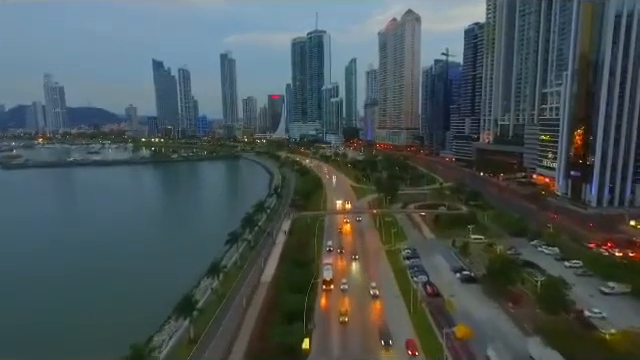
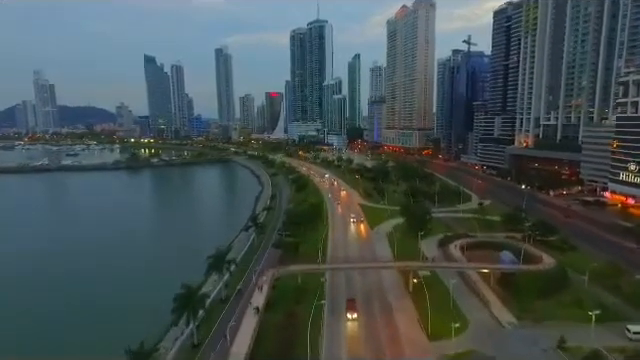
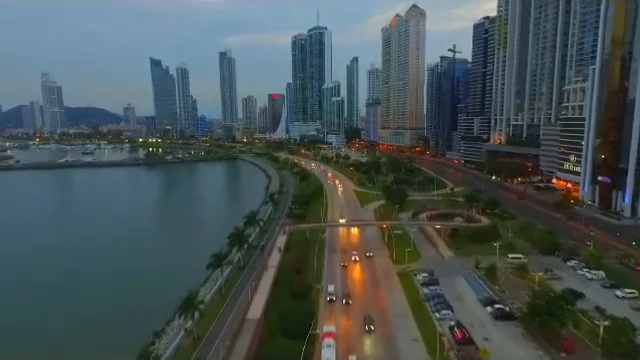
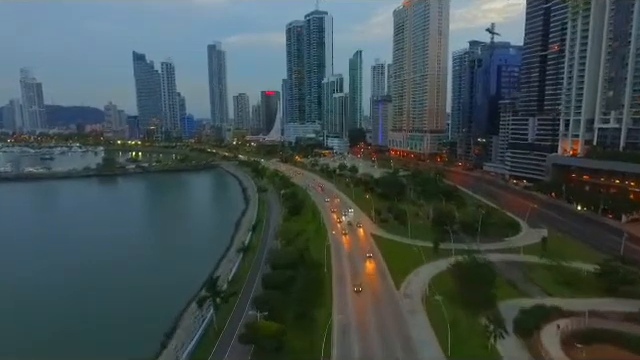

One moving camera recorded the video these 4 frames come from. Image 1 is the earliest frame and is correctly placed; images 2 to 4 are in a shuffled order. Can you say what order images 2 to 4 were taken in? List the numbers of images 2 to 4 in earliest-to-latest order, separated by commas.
3, 2, 4
